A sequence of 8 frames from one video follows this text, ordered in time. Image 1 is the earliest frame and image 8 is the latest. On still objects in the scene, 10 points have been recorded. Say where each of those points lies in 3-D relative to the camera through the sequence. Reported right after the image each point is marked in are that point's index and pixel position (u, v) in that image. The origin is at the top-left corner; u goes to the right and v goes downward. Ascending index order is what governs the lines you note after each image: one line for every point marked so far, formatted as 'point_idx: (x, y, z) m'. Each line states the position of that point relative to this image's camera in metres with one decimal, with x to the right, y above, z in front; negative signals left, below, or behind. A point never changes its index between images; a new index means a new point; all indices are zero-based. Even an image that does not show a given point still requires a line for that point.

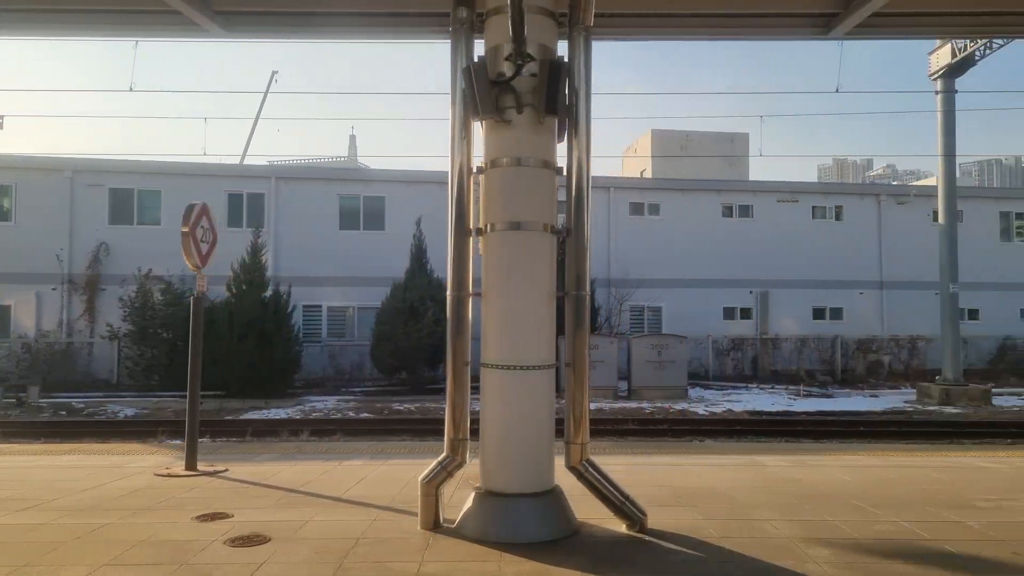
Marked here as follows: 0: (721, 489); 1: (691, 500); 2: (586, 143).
0: (+1.2, -1.1, +6.5) m
1: (+0.9, -1.1, +5.9) m
2: (+0.3, +0.7, +5.0) m
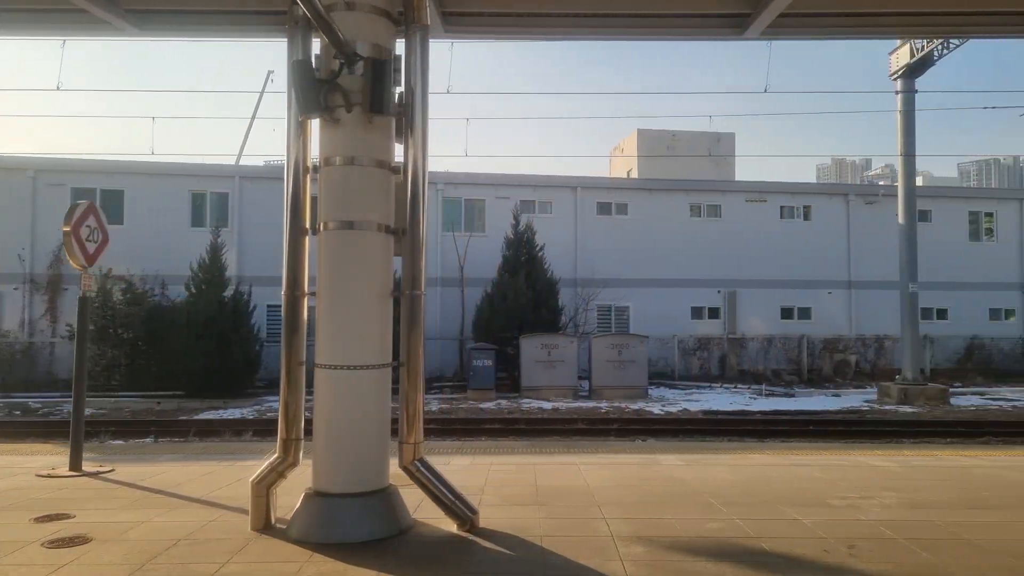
0: (+0.5, -1.1, +6.5) m
1: (+0.2, -1.1, +5.9) m
2: (-0.4, +0.6, +5.1) m
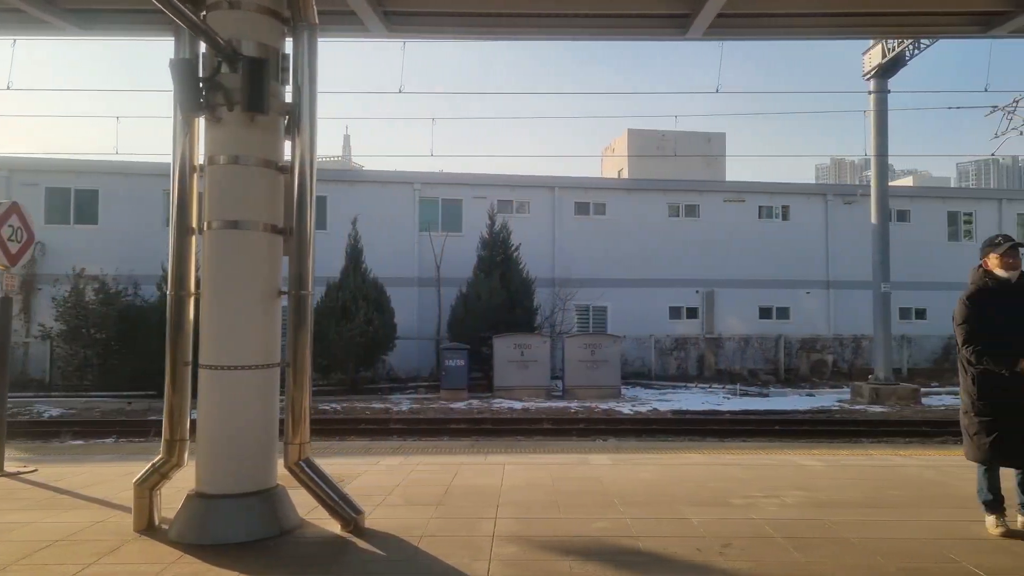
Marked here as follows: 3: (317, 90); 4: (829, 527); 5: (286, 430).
0: (0.0, -1.1, +6.5) m
1: (-0.3, -1.1, +5.9) m
2: (-0.9, +0.6, +5.1) m
3: (-0.8, +0.9, +5.0) m
4: (+1.3, -1.0, +4.9) m
5: (-1.0, -0.6, +5.0) m
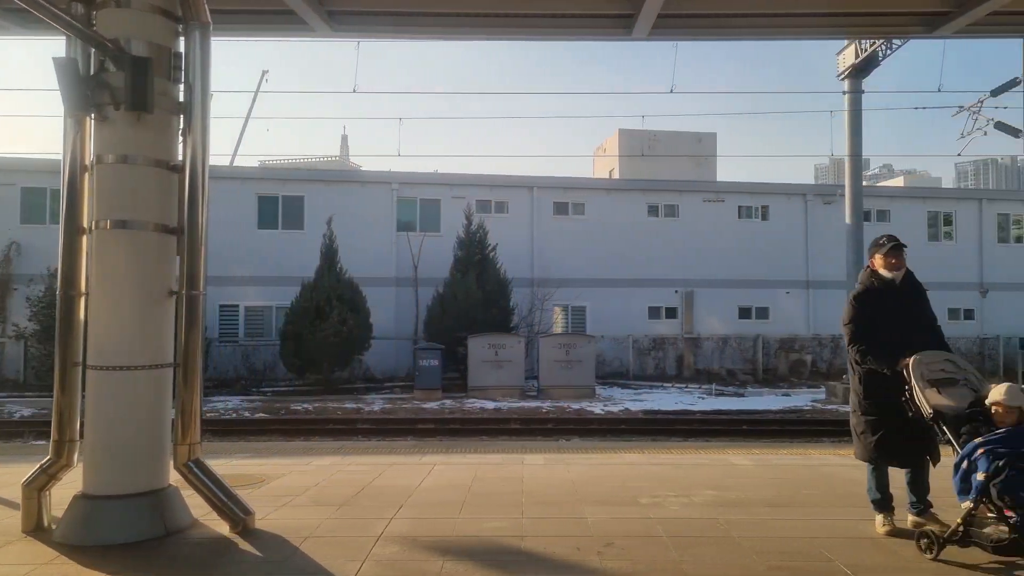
0: (-0.5, -1.1, +6.5) m
1: (-0.8, -1.1, +5.9) m
2: (-1.3, +0.6, +5.0) m
3: (-1.3, +0.9, +5.0) m
4: (+0.9, -1.0, +4.9) m
5: (-1.4, -0.6, +4.9) m
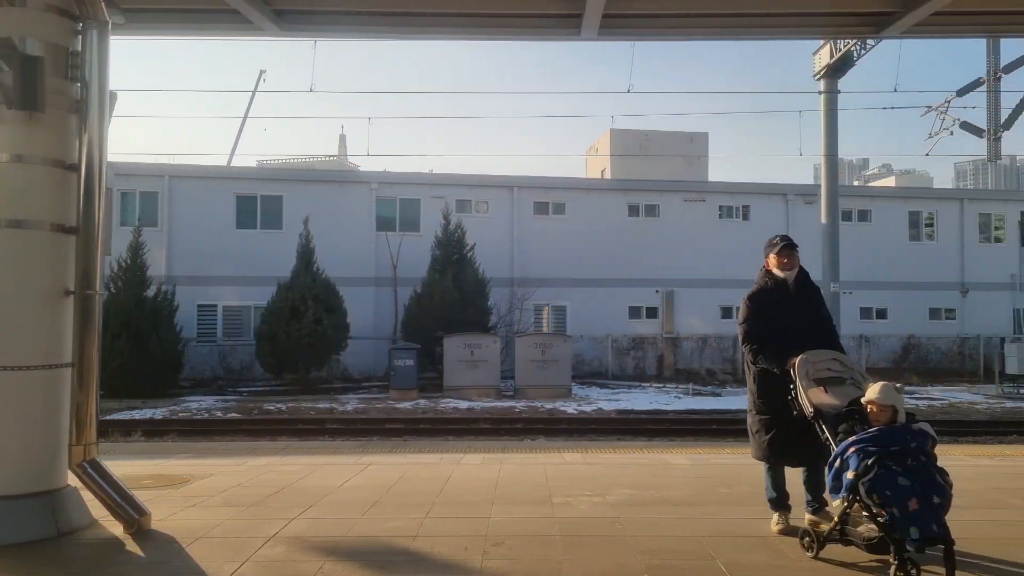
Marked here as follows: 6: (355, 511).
0: (-0.9, -1.1, +6.5) m
1: (-1.2, -1.1, +5.9) m
2: (-1.8, +0.6, +5.0) m
3: (-1.7, +0.9, +5.0) m
4: (+0.5, -1.0, +4.9) m
5: (-1.9, -0.6, +4.9) m
6: (-0.7, -1.1, +5.5) m
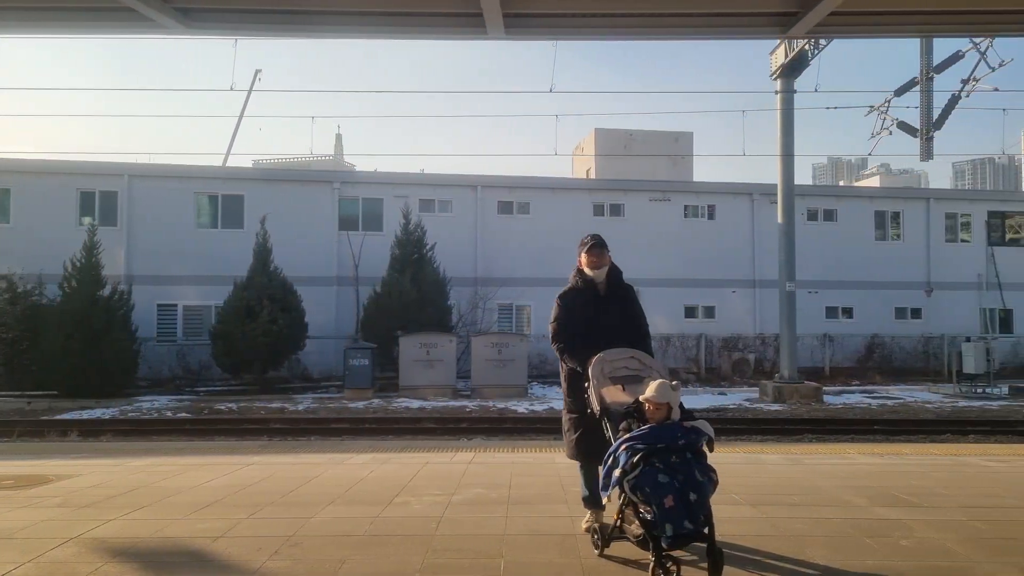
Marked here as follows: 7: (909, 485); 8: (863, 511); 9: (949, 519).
0: (-1.8, -1.1, +6.5) m
1: (-2.0, -1.1, +5.8) m
2: (-2.6, +0.7, +5.0) m
3: (-2.5, +0.9, +5.0) m
4: (-0.3, -1.0, +4.9) m
5: (-2.6, -0.6, +4.9) m
6: (-1.5, -1.0, +5.5) m
7: (+2.3, -1.1, +6.5) m
8: (+1.6, -1.0, +5.3) m
9: (+1.9, -1.0, +5.0) m
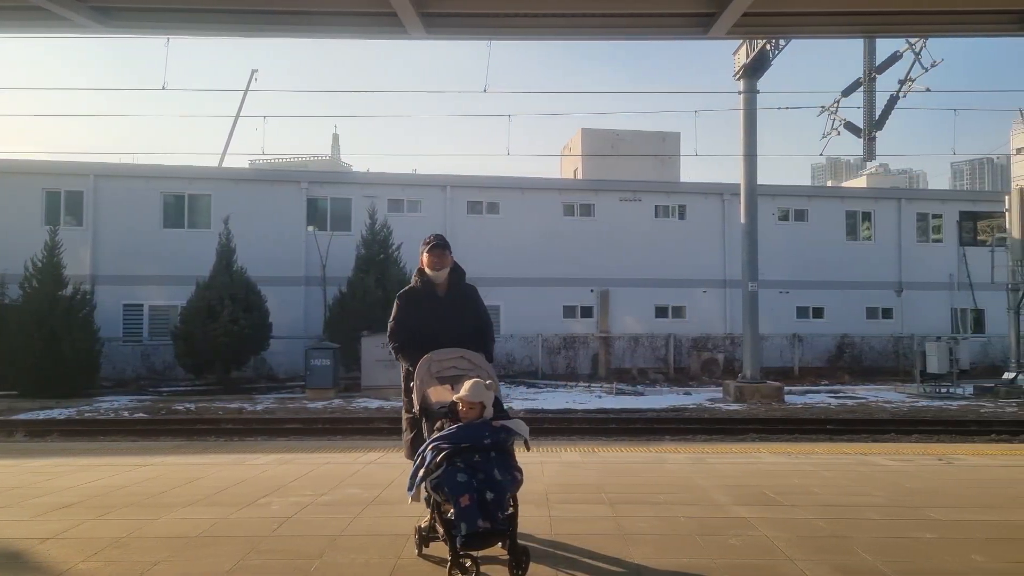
0: (-2.4, -1.1, +6.4) m
1: (-2.7, -1.1, +5.8) m
2: (-3.2, +0.7, +4.9) m
3: (-3.2, +0.9, +4.9) m
4: (-1.0, -1.0, +4.9) m
5: (-3.3, -0.6, +4.8) m
6: (-2.2, -1.0, +5.4) m
7: (+1.6, -1.1, +6.5) m
8: (+1.0, -1.0, +5.4) m
9: (+1.2, -1.0, +5.0) m
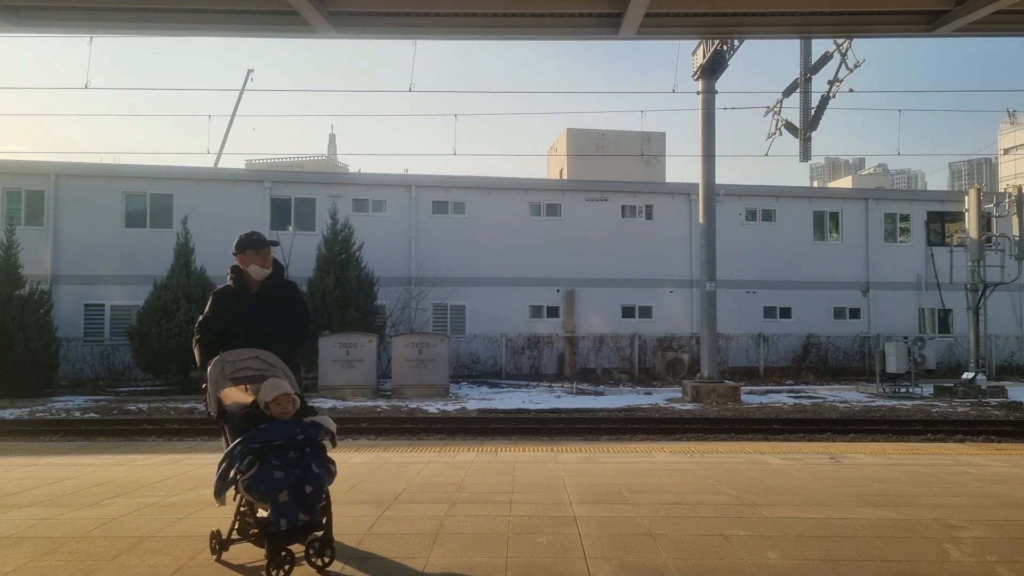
0: (-3.2, -1.1, +6.4) m
1: (-3.4, -1.1, +5.7) m
2: (-4.0, +0.7, +4.9) m
3: (-3.9, +0.9, +4.9) m
4: (-1.7, -1.0, +4.9) m
5: (-4.0, -0.6, +4.8) m
6: (-2.9, -1.0, +5.4) m
7: (+0.8, -1.1, +6.6) m
8: (+0.2, -1.0, +5.4) m
9: (+0.5, -1.0, +5.0) m
